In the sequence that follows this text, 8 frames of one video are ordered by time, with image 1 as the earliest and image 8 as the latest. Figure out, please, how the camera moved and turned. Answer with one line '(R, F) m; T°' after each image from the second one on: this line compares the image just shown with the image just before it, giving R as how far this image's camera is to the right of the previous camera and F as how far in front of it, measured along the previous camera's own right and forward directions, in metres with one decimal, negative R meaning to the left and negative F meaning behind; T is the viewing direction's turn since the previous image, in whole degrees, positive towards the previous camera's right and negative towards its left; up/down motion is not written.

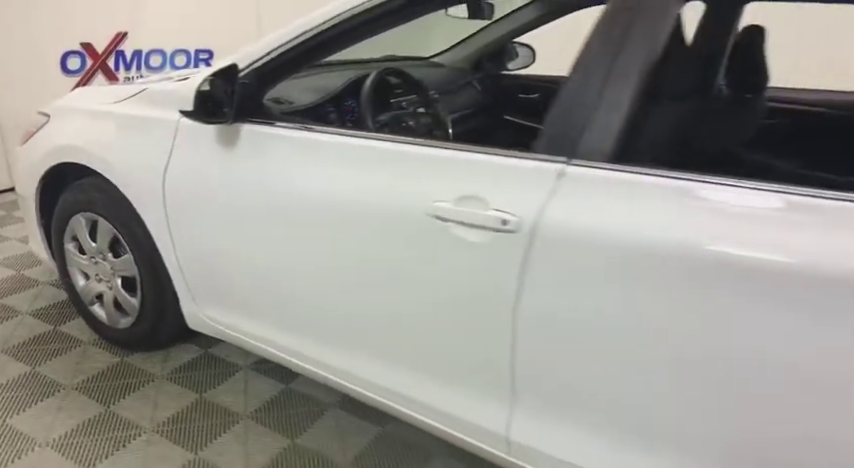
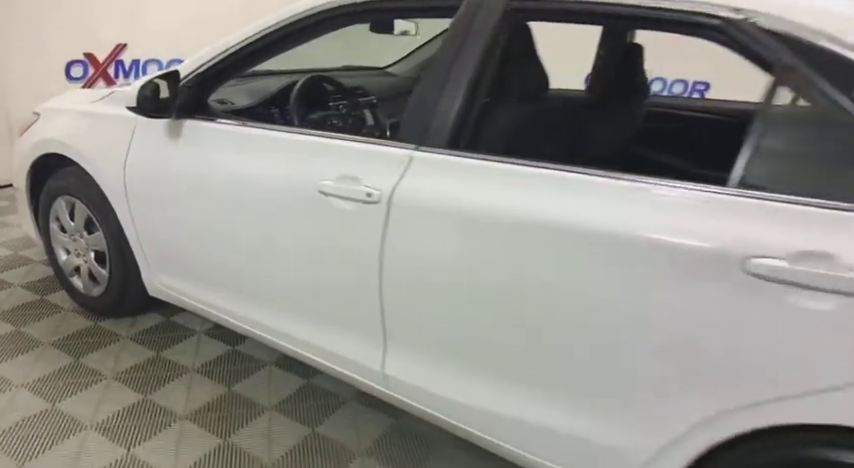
(+0.3, -0.3) m; -1°
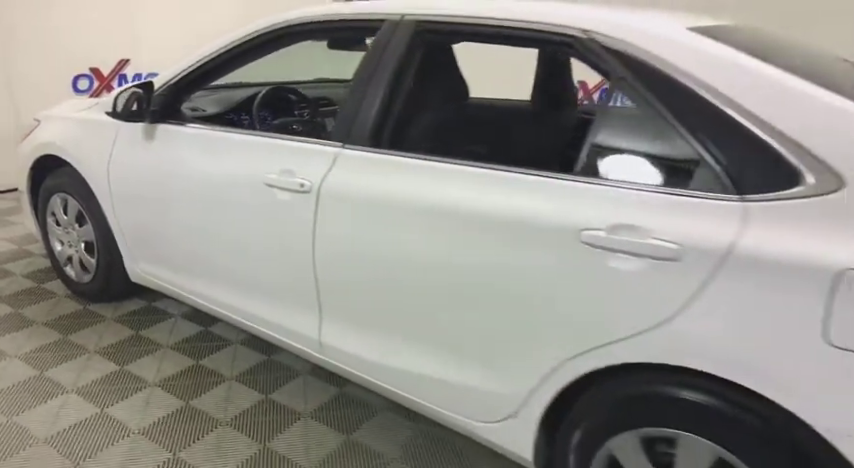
(+0.2, -0.2) m; -1°
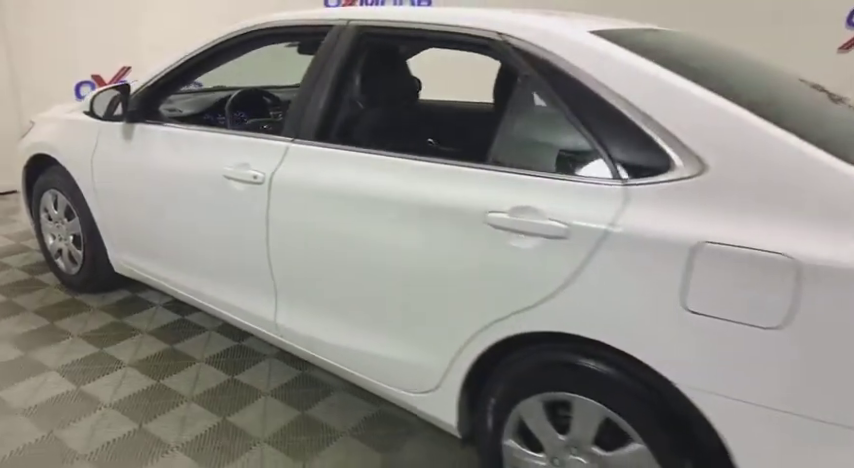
(+0.2, -0.1) m; -1°
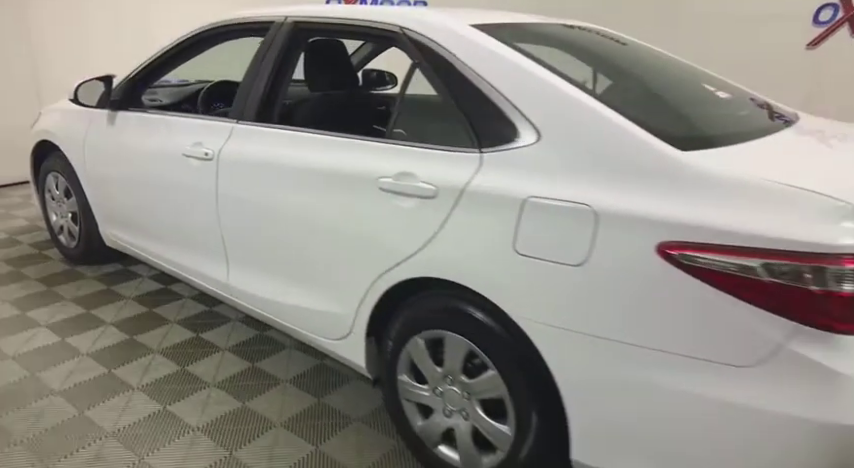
(+0.3, -0.2) m; -3°
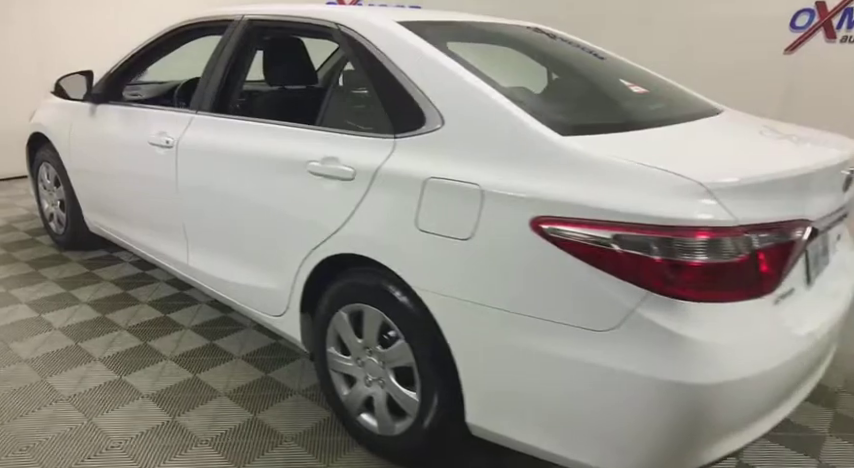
(+0.3, -0.1) m; -2°
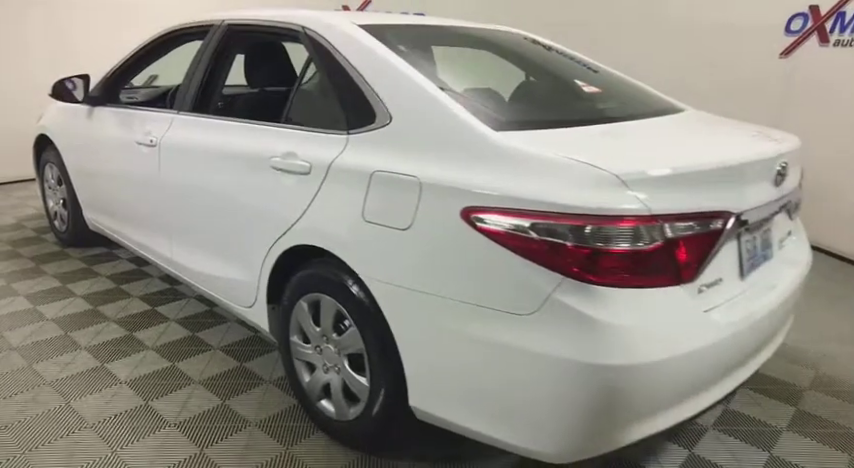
(+0.2, -0.1) m; -2°
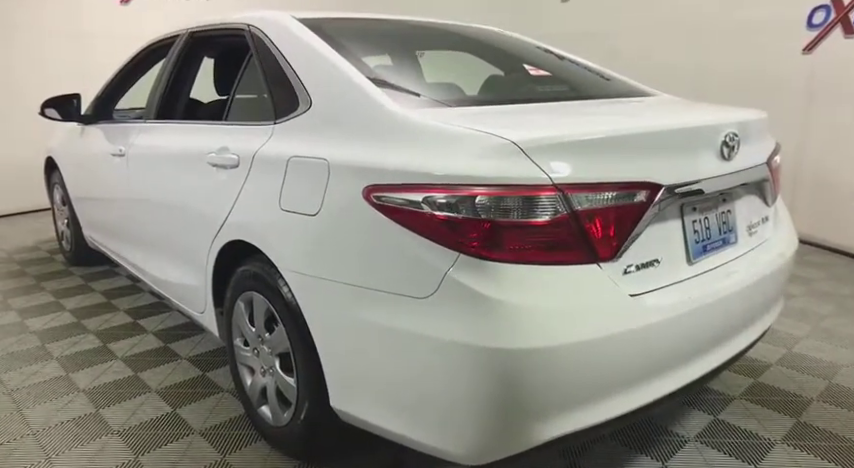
(+0.3, +0.1) m; -5°
